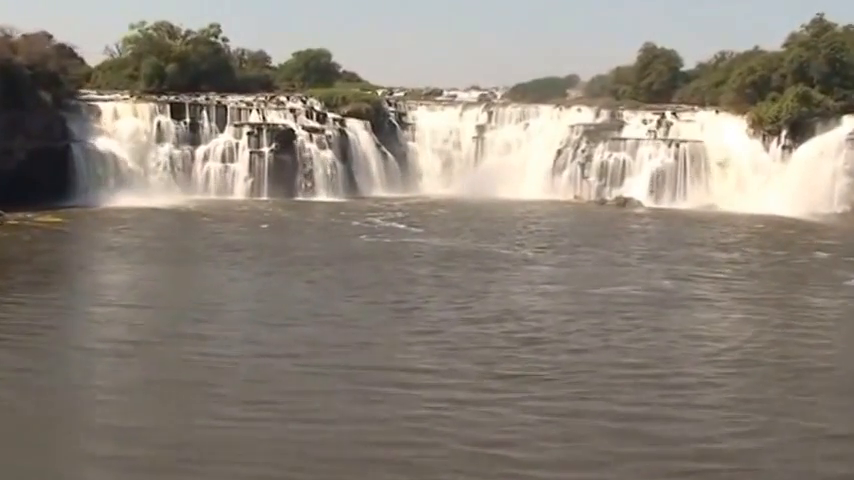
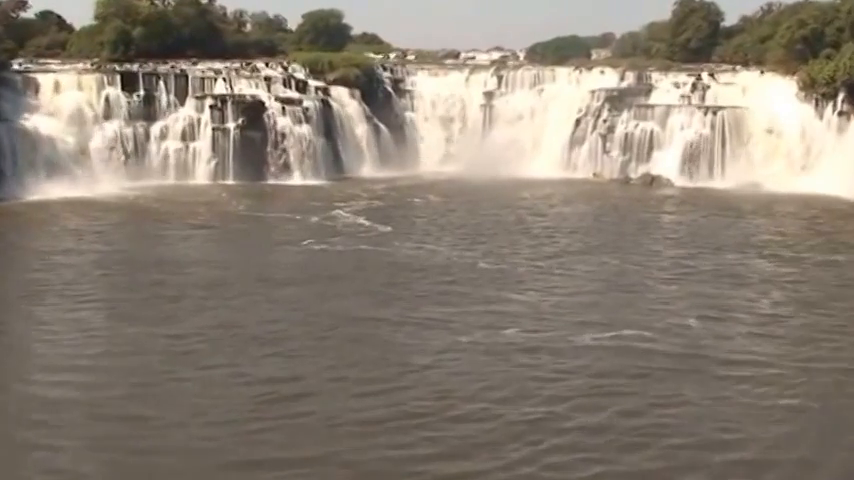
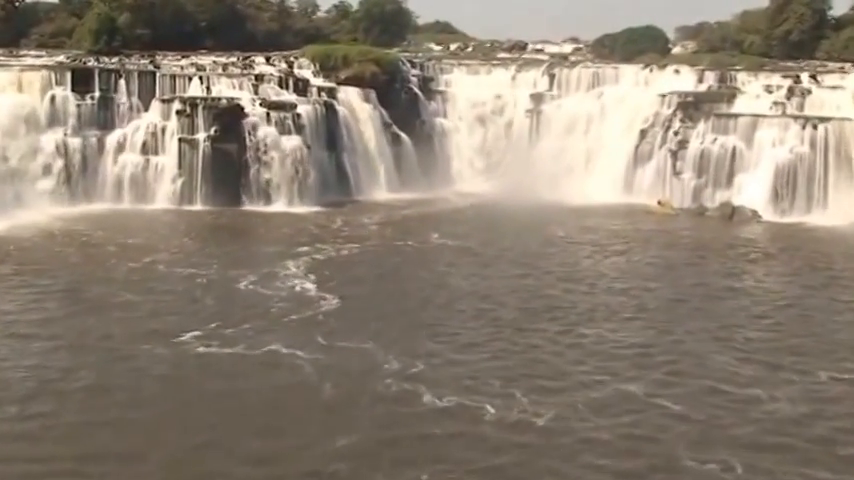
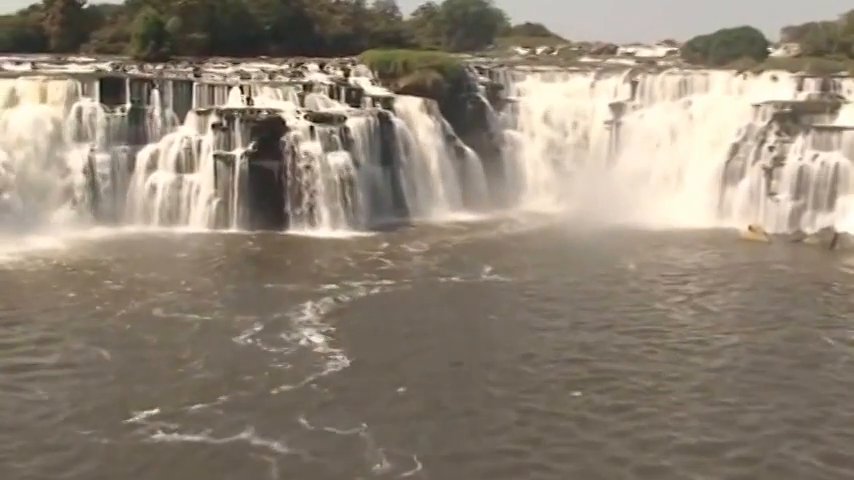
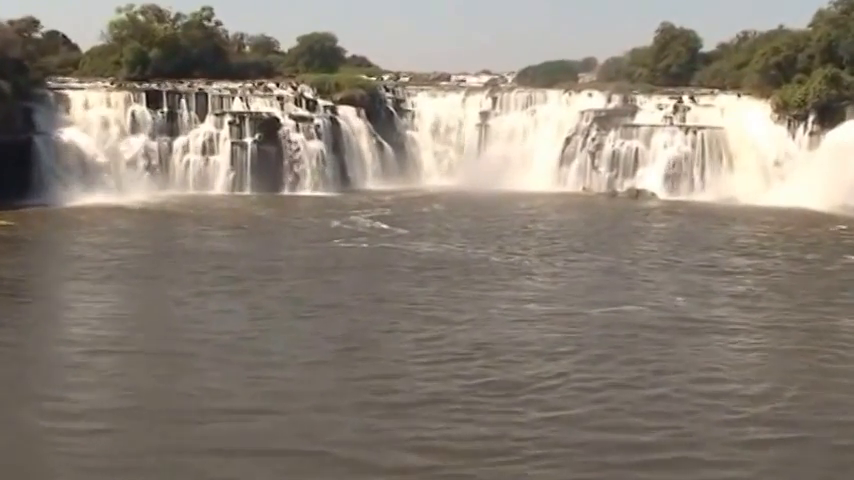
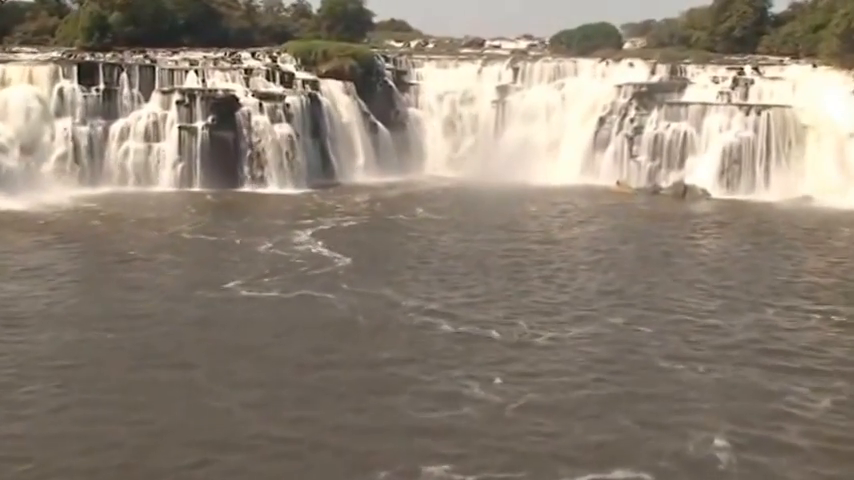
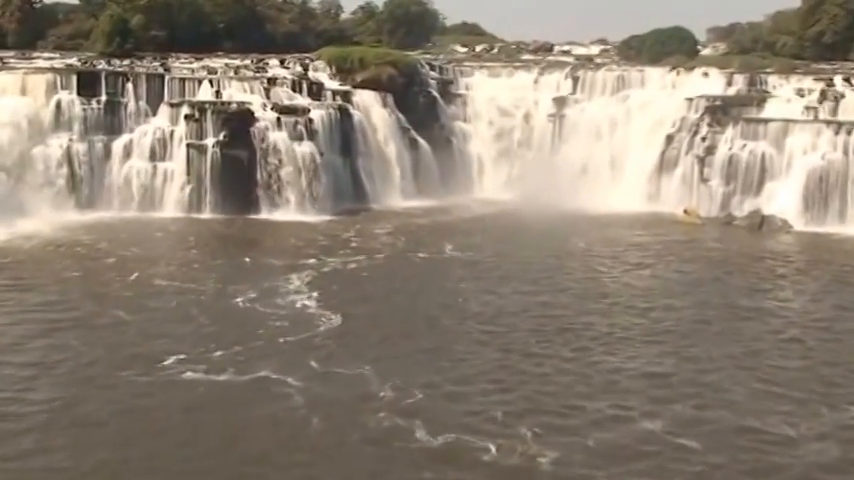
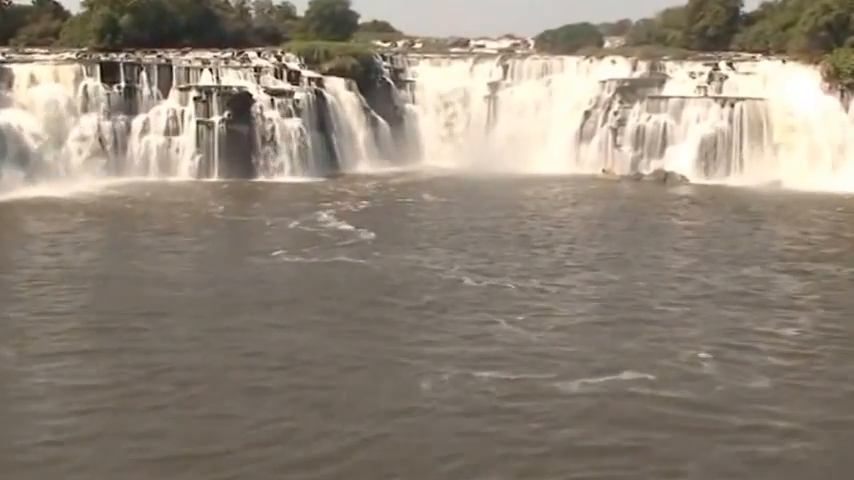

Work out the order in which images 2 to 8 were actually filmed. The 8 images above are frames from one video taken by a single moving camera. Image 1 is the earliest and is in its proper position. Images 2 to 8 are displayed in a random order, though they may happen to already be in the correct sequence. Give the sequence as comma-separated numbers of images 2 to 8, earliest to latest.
5, 2, 8, 6, 3, 7, 4
